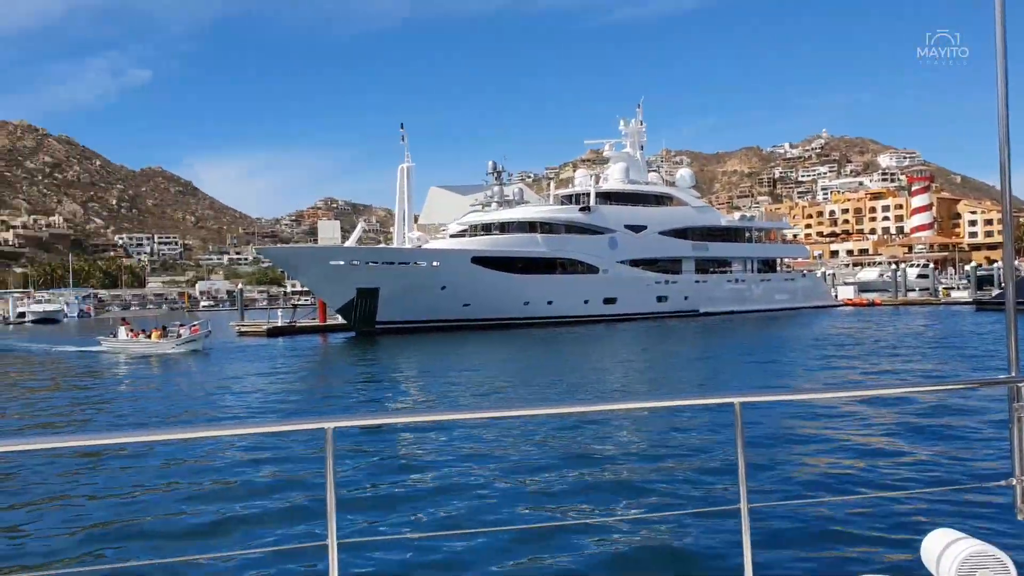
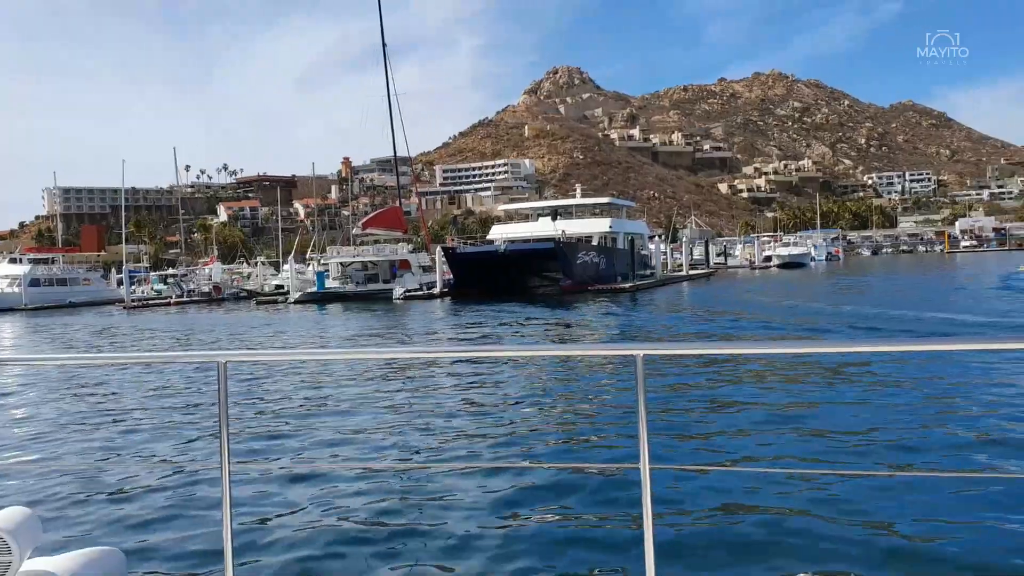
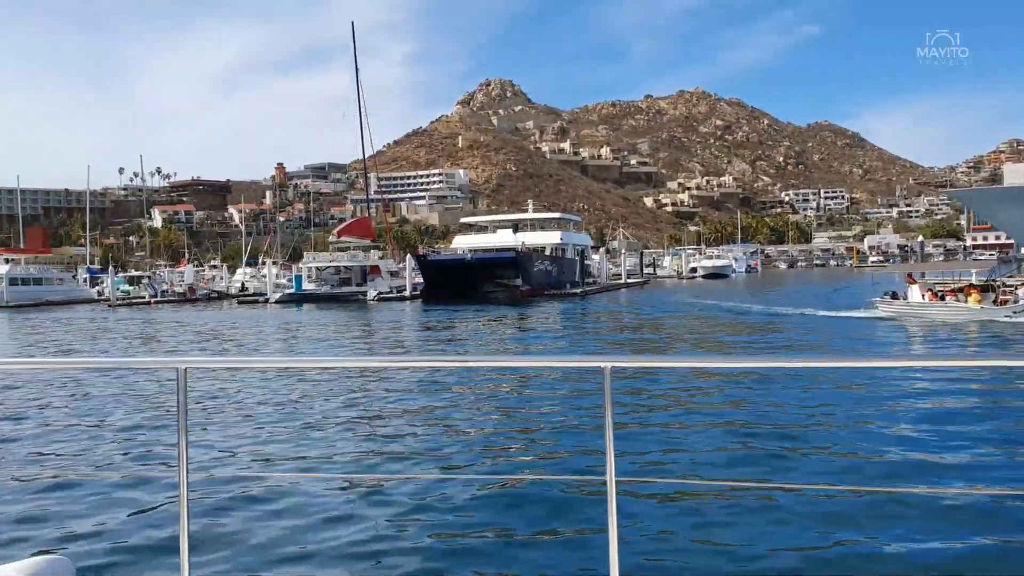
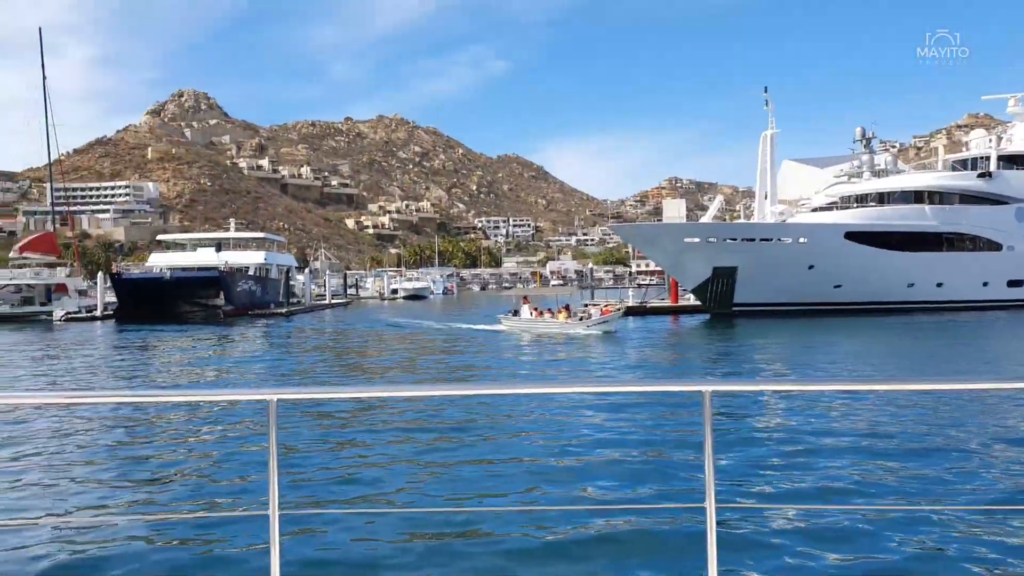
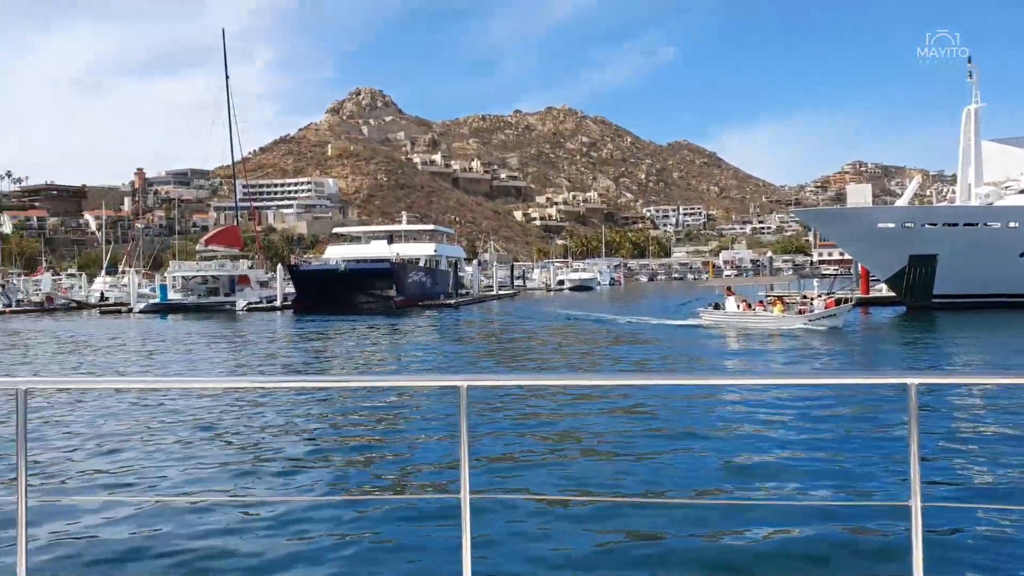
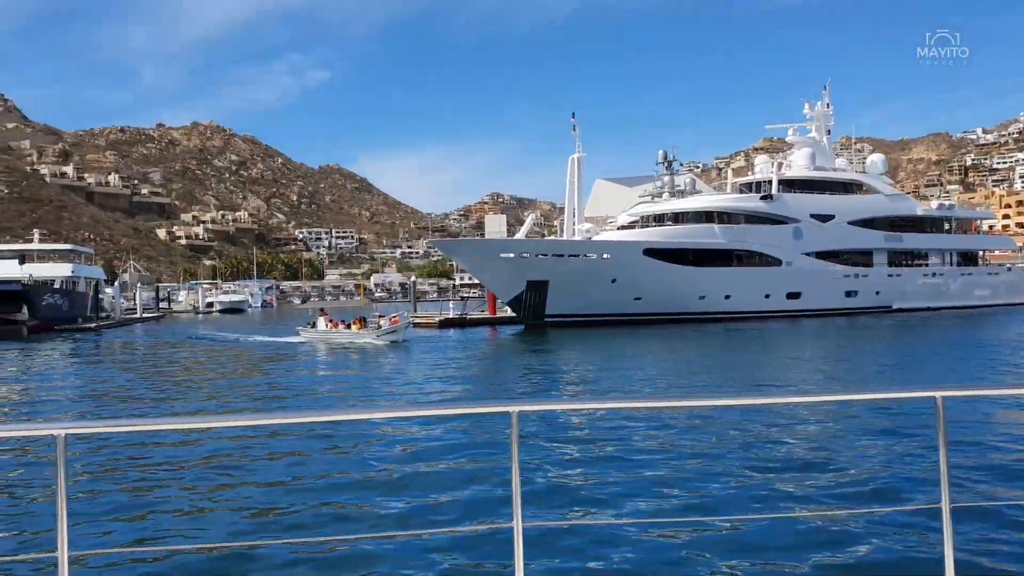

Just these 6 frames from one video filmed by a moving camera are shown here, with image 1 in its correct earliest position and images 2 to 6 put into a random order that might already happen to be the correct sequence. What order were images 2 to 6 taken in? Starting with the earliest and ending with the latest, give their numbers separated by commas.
6, 4, 5, 3, 2
